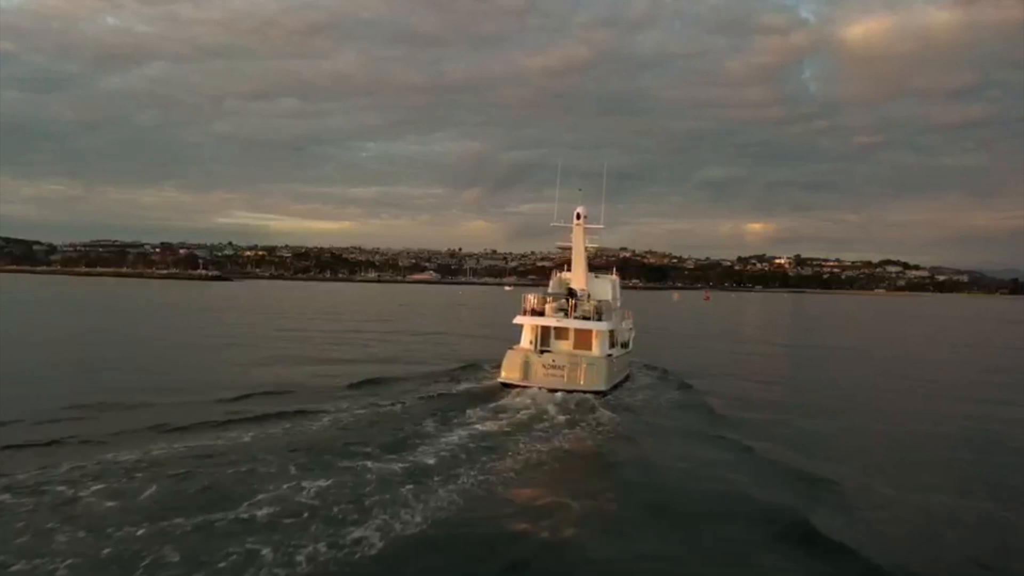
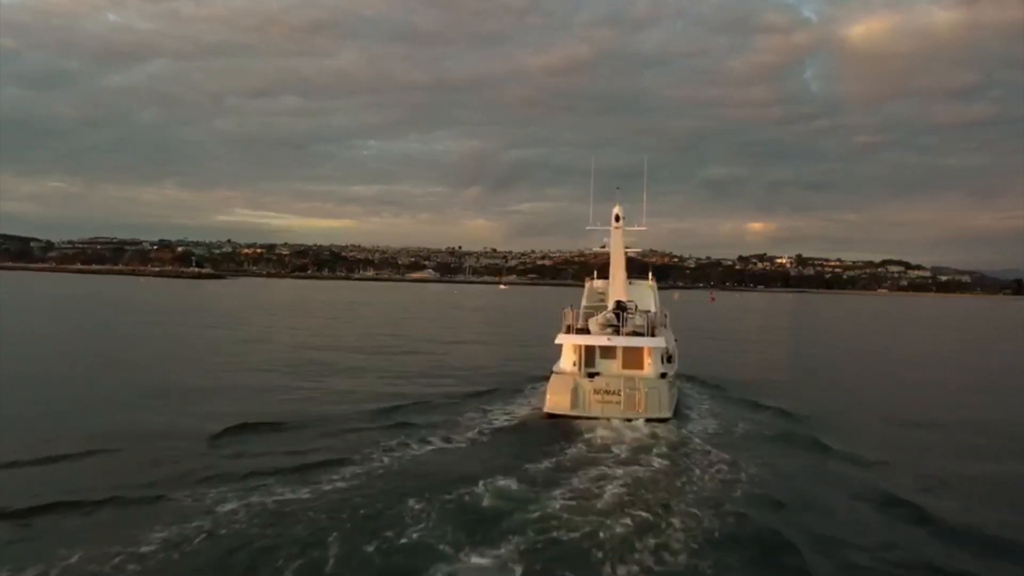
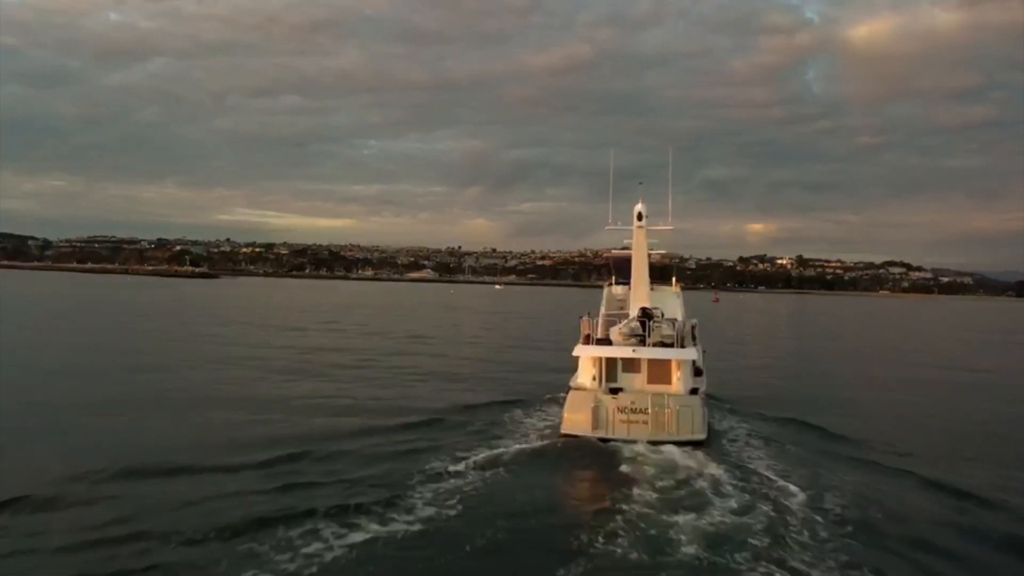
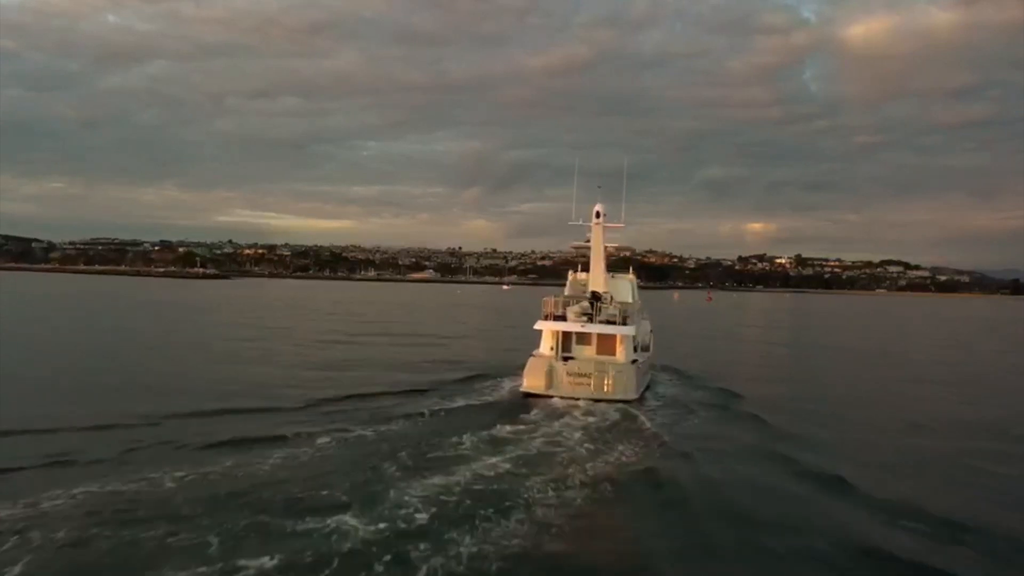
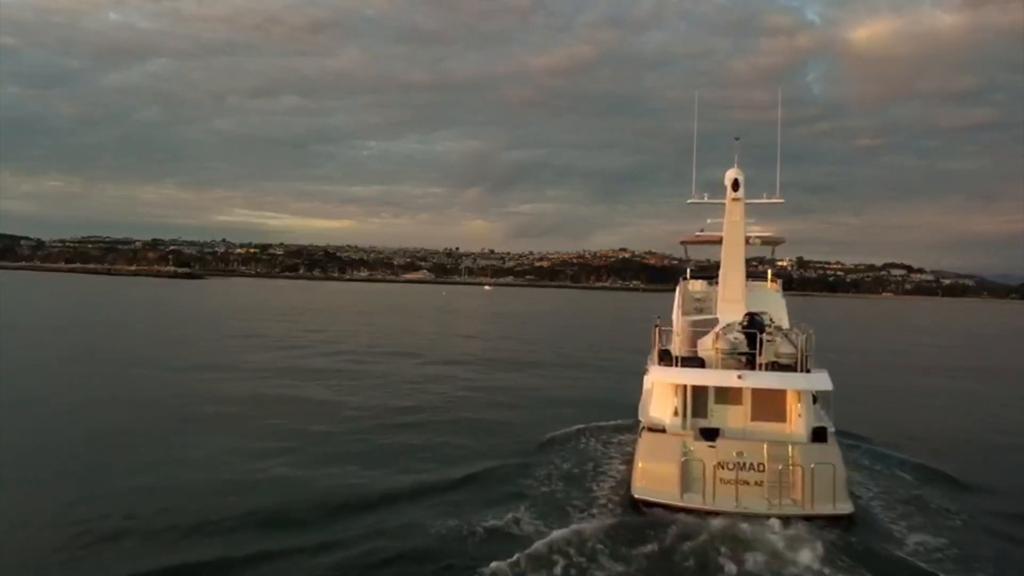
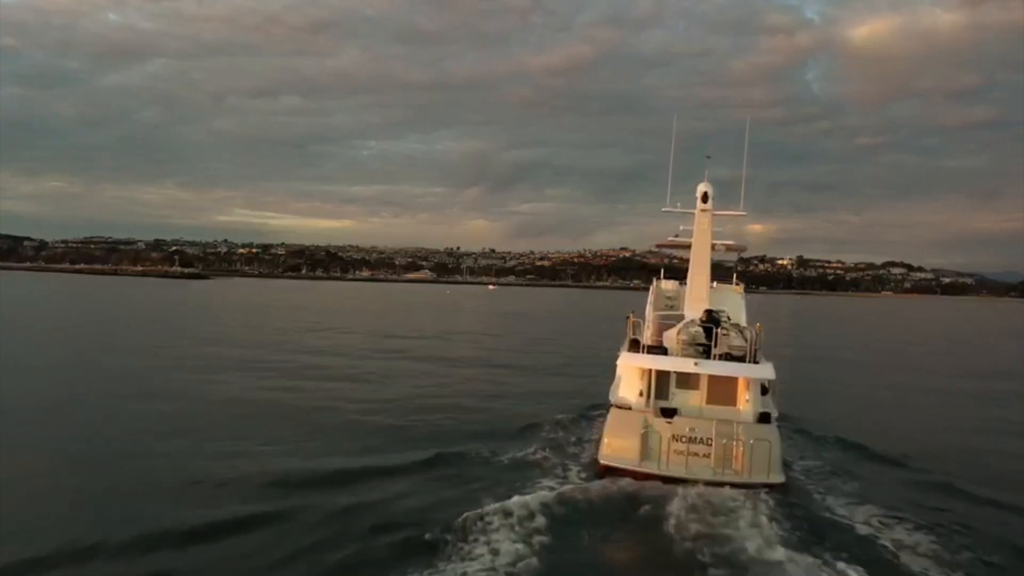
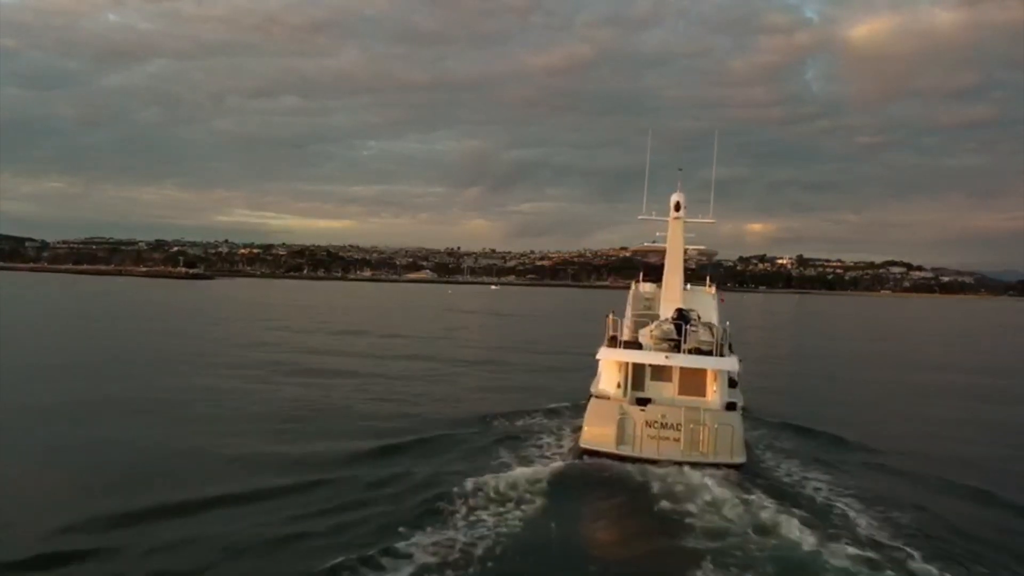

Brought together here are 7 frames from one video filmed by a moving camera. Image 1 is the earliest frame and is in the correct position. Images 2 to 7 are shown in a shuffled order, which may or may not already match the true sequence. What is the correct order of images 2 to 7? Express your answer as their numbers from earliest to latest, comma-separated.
4, 2, 3, 7, 6, 5
